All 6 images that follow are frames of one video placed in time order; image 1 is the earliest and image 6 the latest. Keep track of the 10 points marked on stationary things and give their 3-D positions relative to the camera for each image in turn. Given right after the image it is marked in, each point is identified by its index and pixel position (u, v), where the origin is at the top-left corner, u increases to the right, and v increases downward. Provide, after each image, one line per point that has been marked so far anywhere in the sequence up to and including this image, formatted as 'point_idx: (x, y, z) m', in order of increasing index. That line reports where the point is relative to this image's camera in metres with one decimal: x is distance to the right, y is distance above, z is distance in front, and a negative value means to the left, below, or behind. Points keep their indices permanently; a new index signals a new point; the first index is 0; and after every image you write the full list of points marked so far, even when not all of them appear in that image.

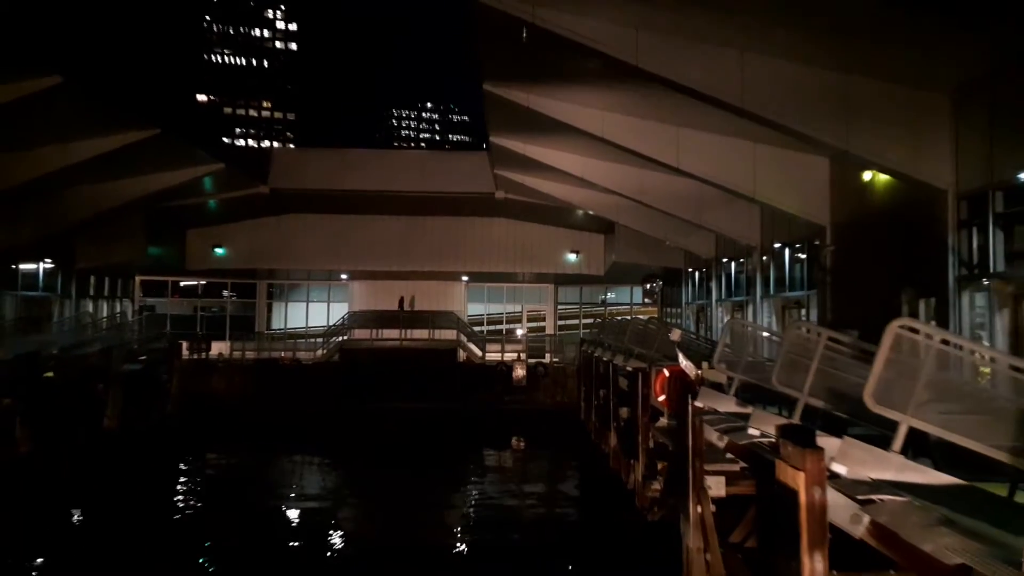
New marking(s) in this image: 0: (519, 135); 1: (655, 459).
0: (+0.1, +2.8, +16.2) m
1: (+1.9, -2.3, +11.7) m
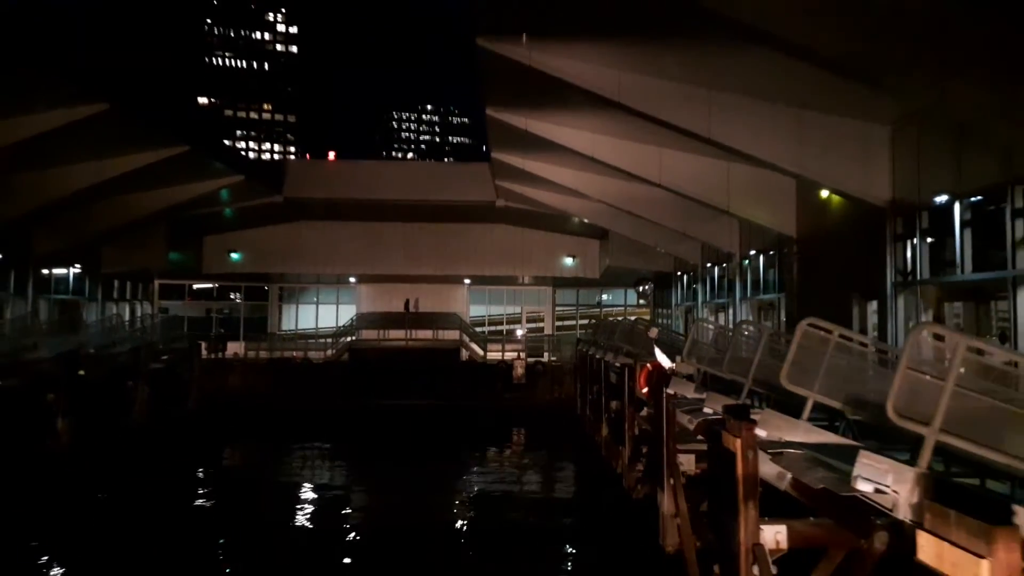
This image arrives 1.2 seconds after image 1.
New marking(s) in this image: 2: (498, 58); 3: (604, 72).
0: (+0.1, +2.8, +17.6) m
1: (+1.9, -2.4, +13.2) m
2: (-0.2, +3.1, +11.5) m
3: (+1.2, +2.9, +11.6) m
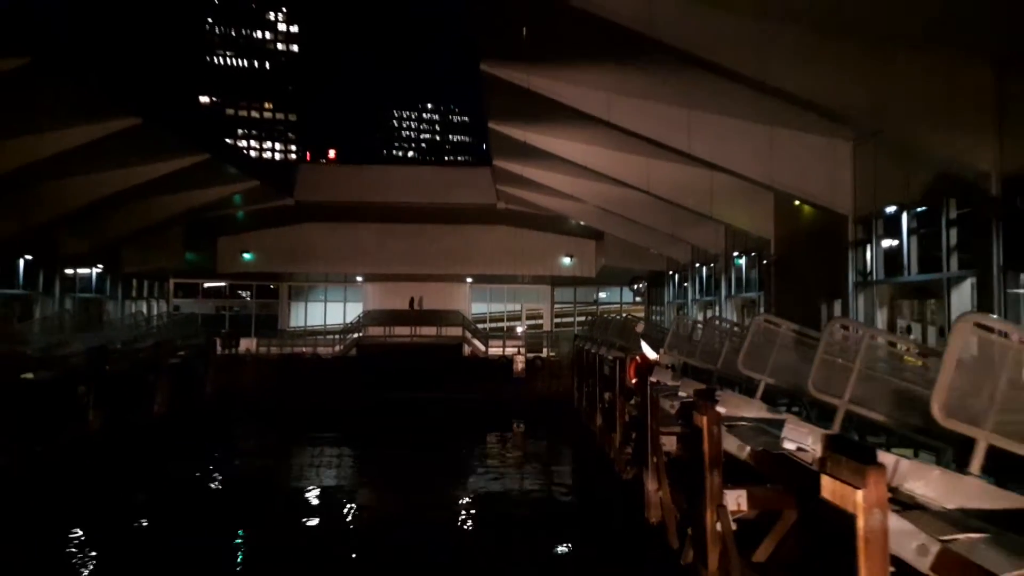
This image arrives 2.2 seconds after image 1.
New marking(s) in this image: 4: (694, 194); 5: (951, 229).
0: (+0.1, +2.8, +18.9) m
1: (+1.9, -2.4, +14.4) m
2: (-0.2, +3.1, +12.7) m
3: (+1.2, +2.9, +12.9) m
4: (+3.5, +1.8, +16.3) m
5: (+4.8, +0.6, +9.3) m
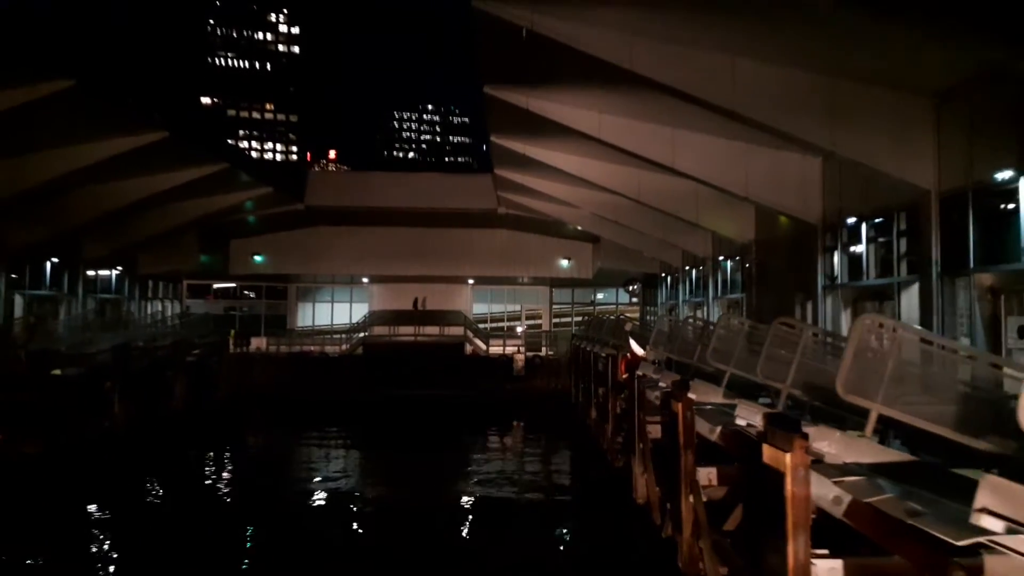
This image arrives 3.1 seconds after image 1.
0: (+0.1, +2.8, +20.0) m
1: (+1.9, -2.4, +15.6) m
2: (-0.2, +3.0, +13.9) m
3: (+1.2, +2.9, +14.0) m
4: (+3.5, +1.7, +17.5) m
5: (+4.8, +0.6, +10.5) m
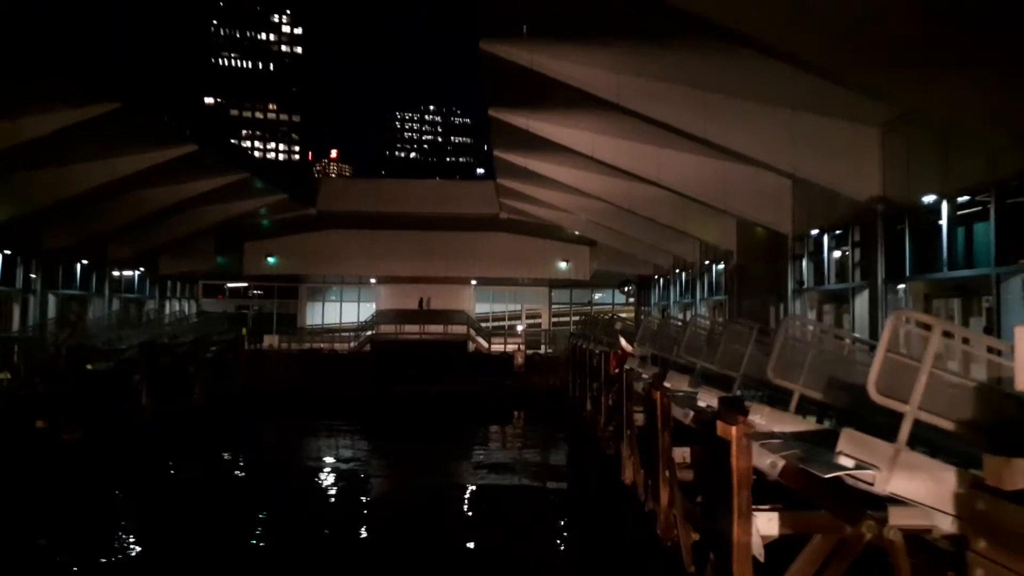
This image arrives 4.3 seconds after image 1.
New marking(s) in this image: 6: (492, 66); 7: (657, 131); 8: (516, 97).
0: (+0.2, +2.7, +21.5) m
1: (+1.9, -2.5, +17.0) m
2: (-0.2, +3.0, +15.3) m
3: (+1.3, +2.8, +15.5) m
4: (+3.5, +1.7, +19.0) m
5: (+4.8, +0.5, +12.0) m
6: (-0.3, +3.3, +12.6) m
7: (+2.4, +2.6, +13.9) m
8: (+0.1, +3.1, +13.9) m
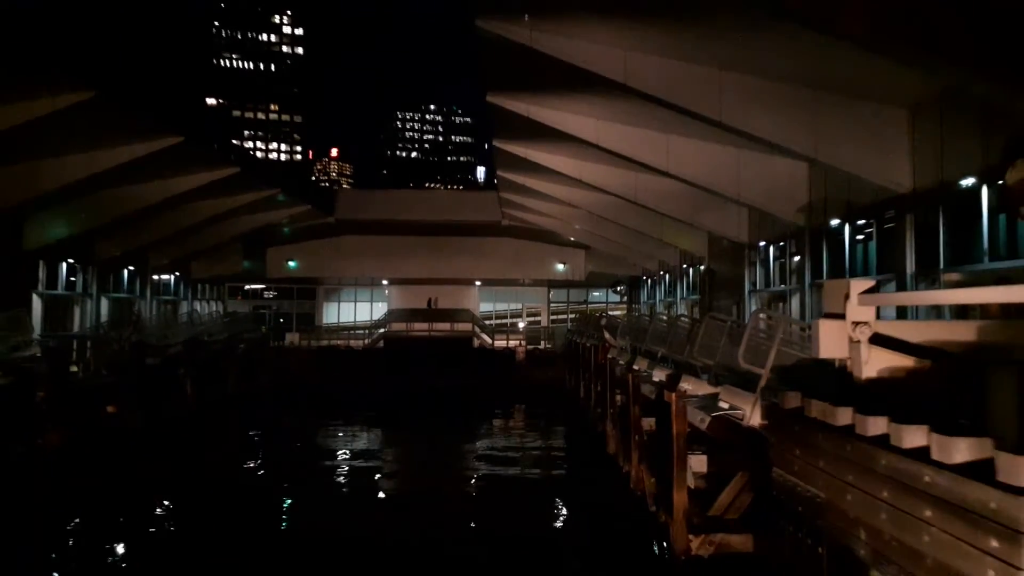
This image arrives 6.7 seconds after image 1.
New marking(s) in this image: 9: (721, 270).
0: (+0.2, +2.7, +24.2) m
1: (+2.0, -2.5, +19.8) m
2: (-0.2, +2.9, +18.1) m
3: (+1.3, +2.8, +18.2) m
4: (+3.5, +1.7, +21.7) m
5: (+4.8, +0.5, +14.7) m
6: (-0.3, +3.2, +15.4) m
7: (+2.4, +2.6, +16.7) m
8: (+0.1, +3.1, +16.7) m
9: (+4.7, +0.4, +19.2) m
